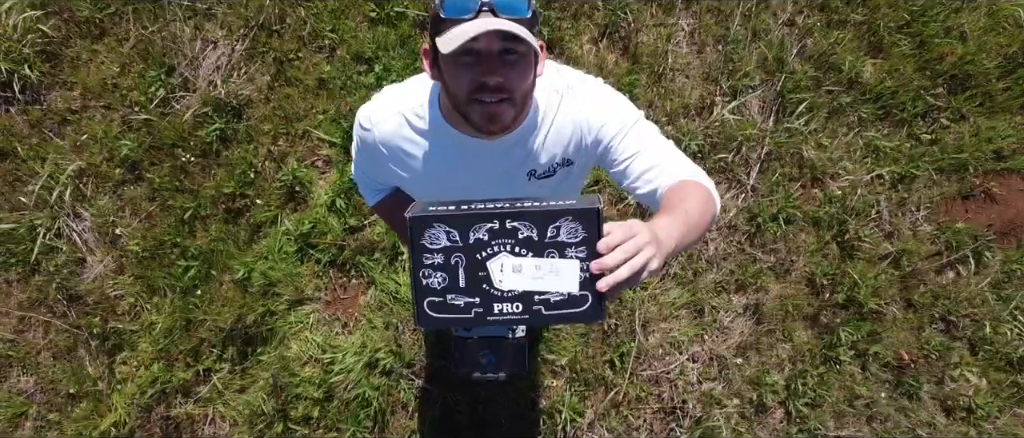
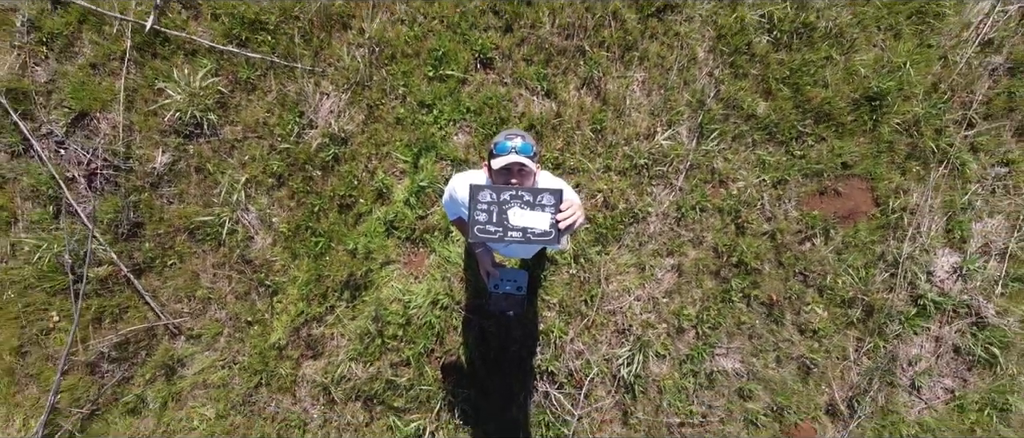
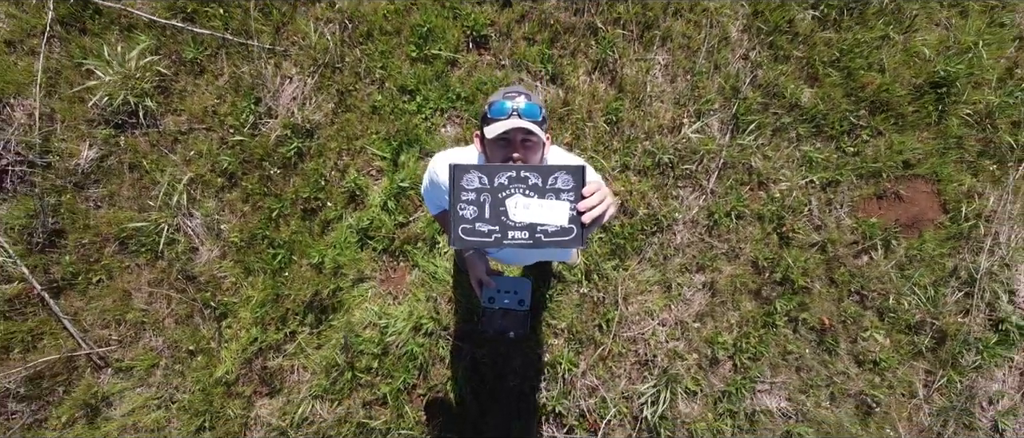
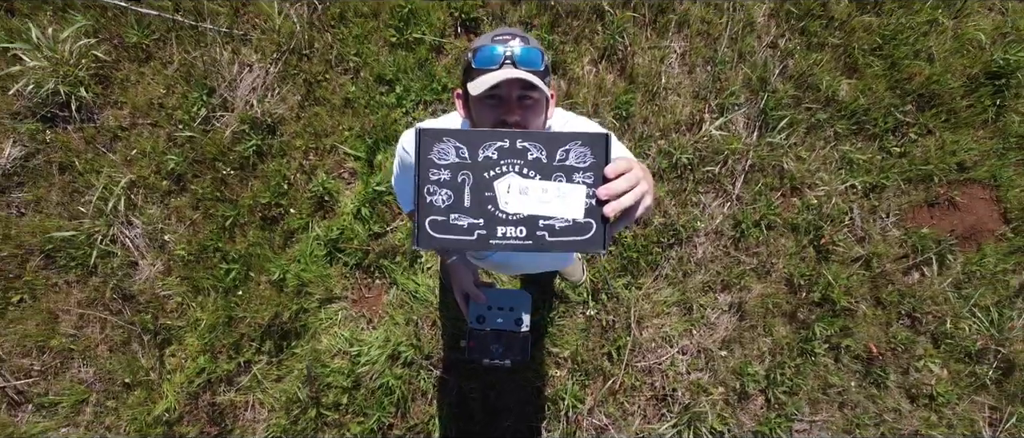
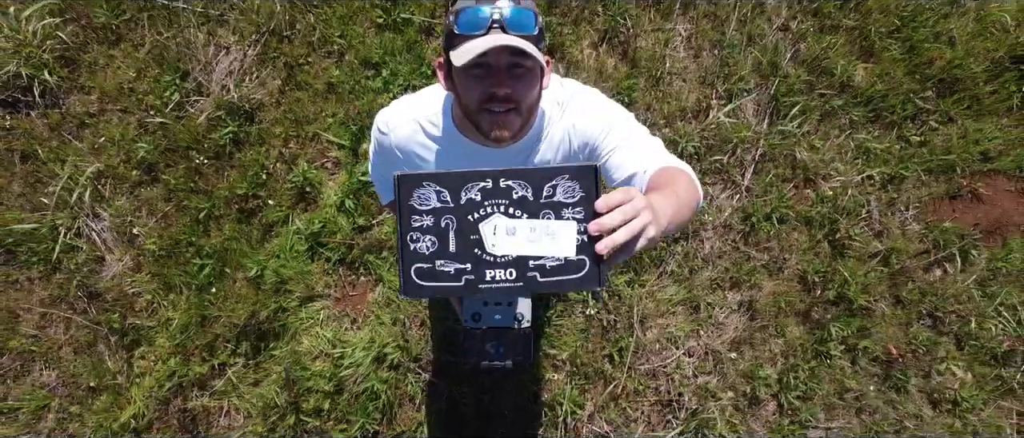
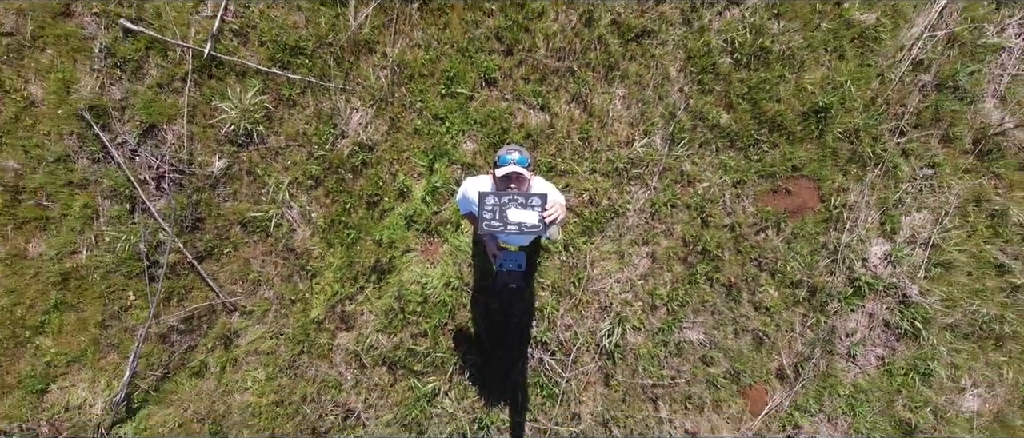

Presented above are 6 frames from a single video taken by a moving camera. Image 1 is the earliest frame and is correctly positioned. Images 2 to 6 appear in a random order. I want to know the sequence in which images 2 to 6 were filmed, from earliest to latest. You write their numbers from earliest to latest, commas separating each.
5, 4, 3, 2, 6
